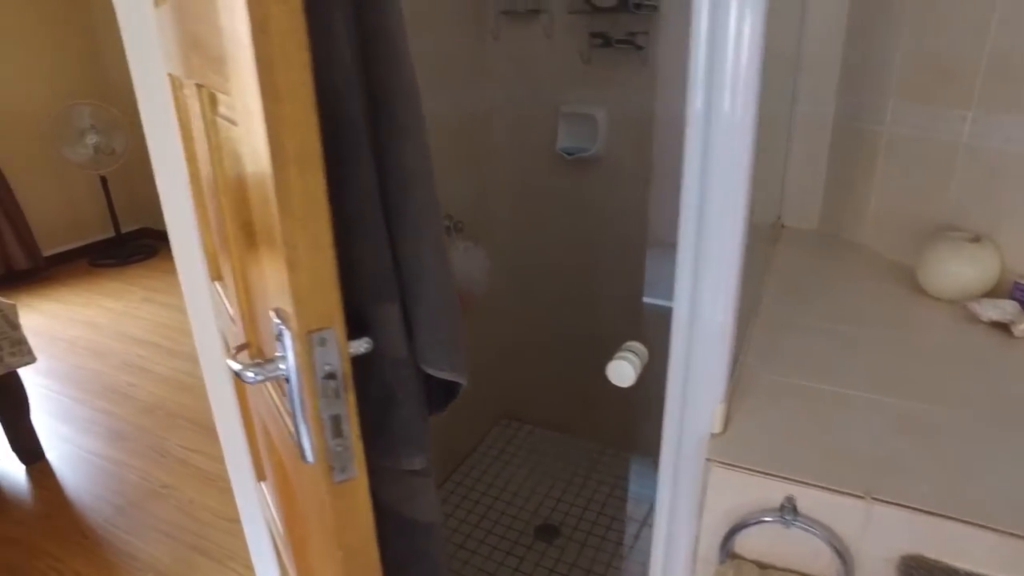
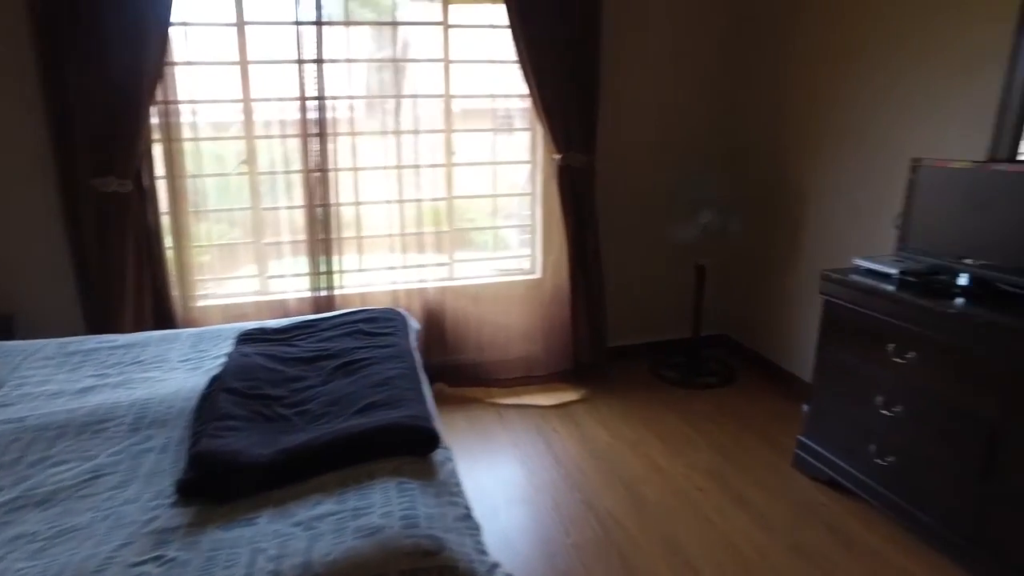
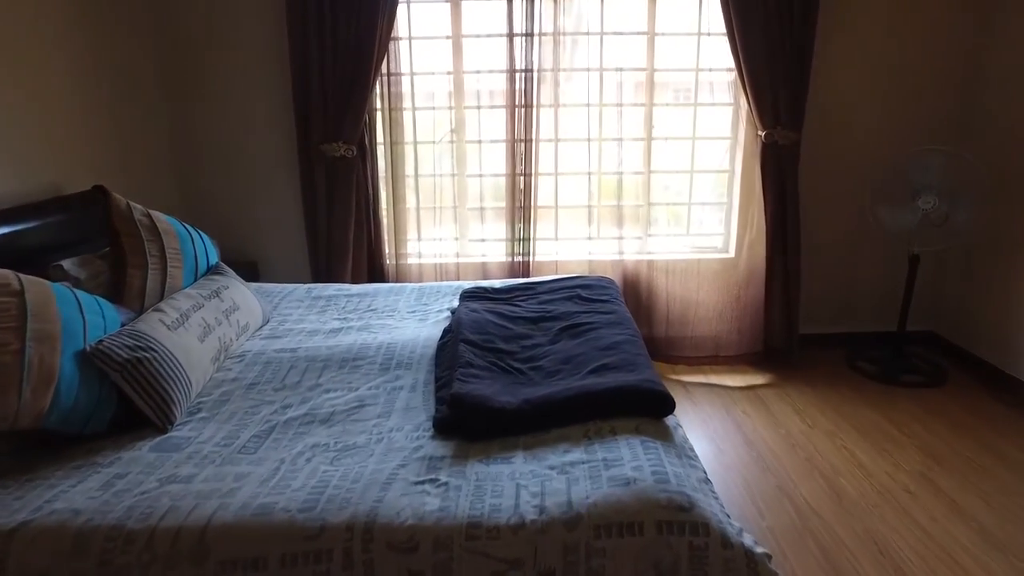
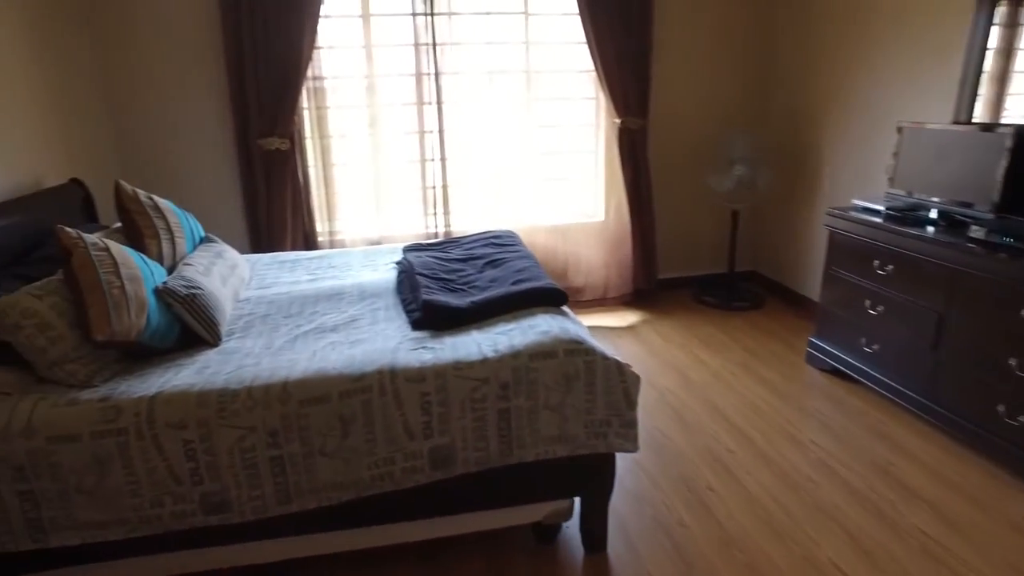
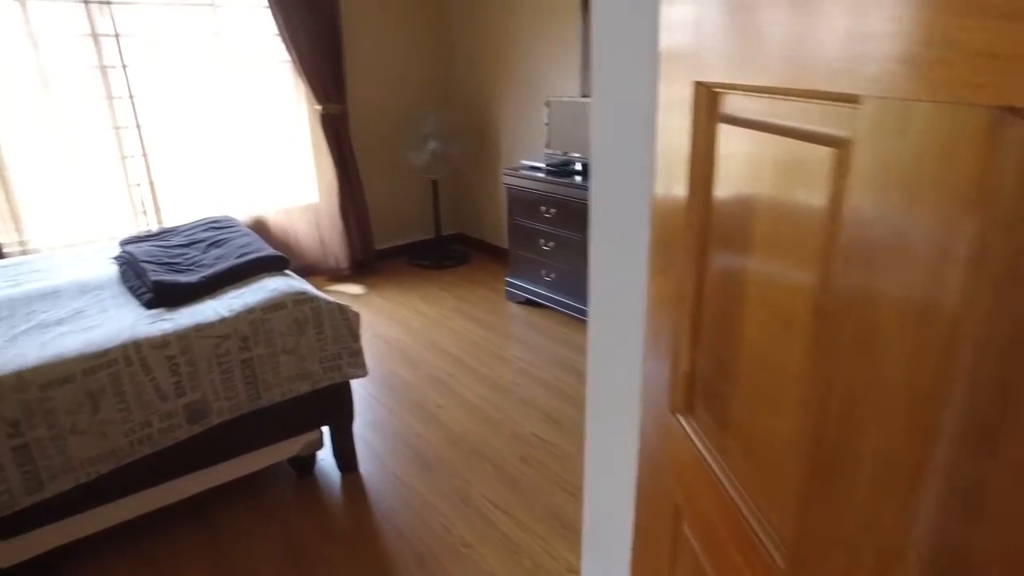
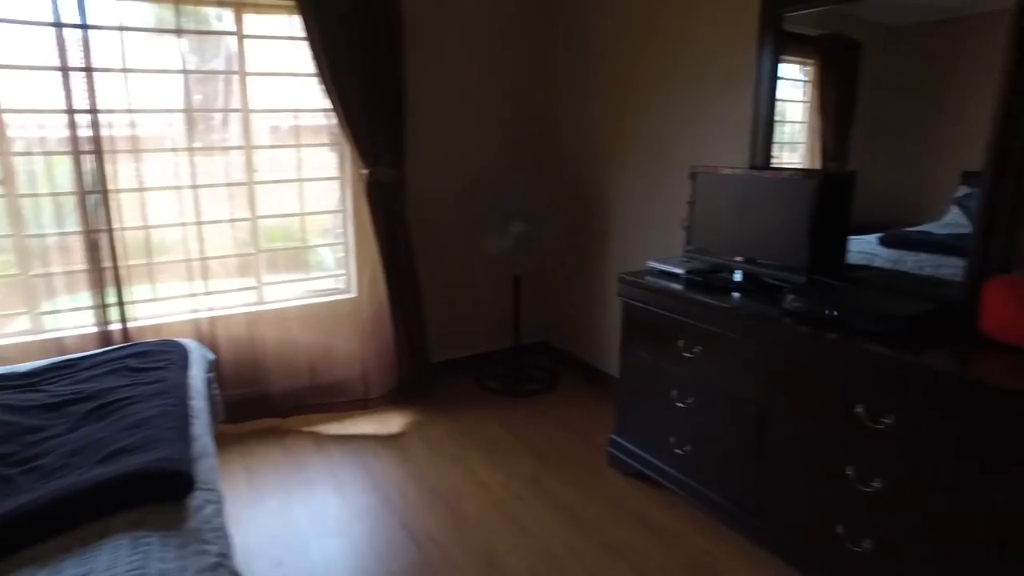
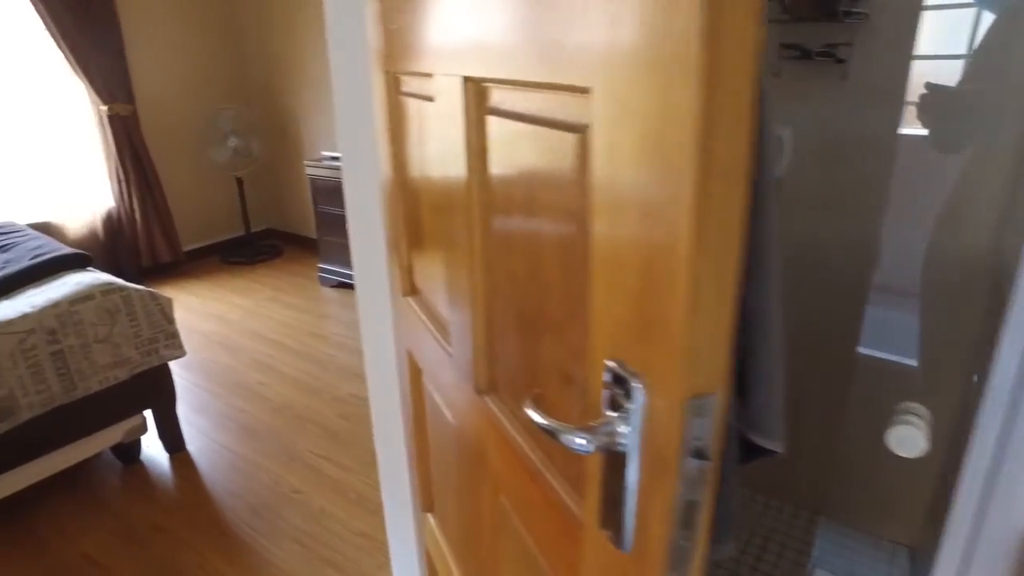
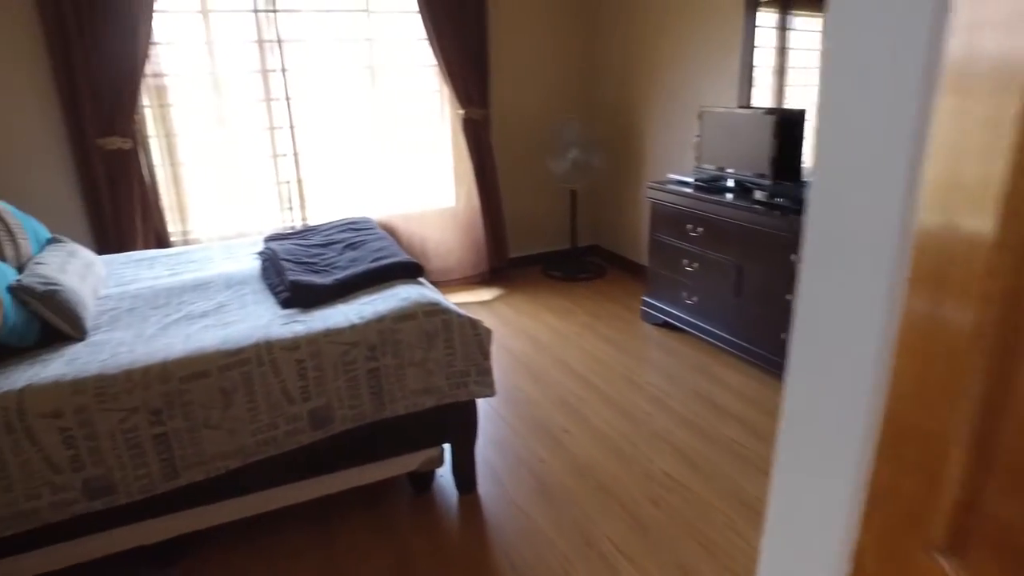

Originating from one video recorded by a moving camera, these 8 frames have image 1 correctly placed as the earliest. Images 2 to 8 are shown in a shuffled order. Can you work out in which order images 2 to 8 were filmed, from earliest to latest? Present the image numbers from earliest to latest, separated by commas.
7, 5, 8, 4, 3, 2, 6
